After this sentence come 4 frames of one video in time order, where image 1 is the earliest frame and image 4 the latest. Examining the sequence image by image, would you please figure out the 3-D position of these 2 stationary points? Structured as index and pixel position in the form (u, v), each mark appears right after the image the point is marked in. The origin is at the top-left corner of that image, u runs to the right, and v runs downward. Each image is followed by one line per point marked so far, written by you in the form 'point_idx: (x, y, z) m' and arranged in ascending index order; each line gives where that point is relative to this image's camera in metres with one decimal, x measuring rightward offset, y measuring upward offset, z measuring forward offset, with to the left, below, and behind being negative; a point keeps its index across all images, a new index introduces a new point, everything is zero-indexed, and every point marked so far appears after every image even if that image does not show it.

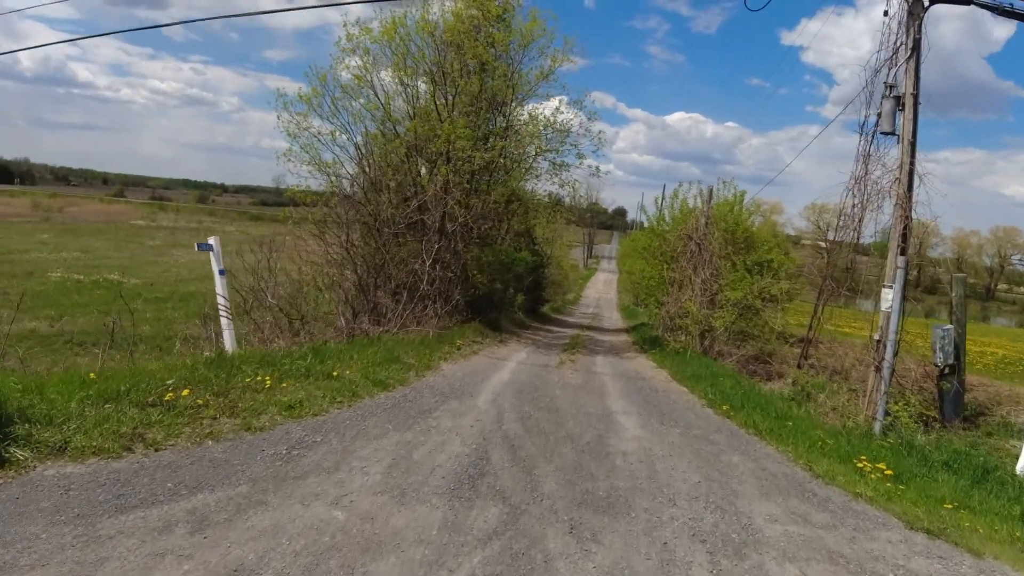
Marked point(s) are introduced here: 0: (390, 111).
0: (-3.2, +4.7, +17.1) m
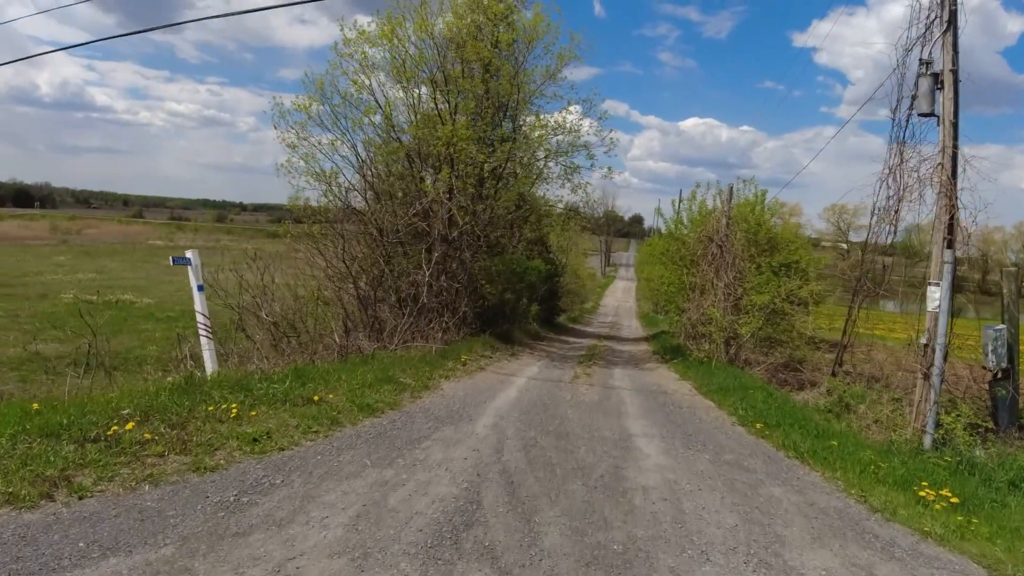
0: (-3.1, +4.4, +16.4) m
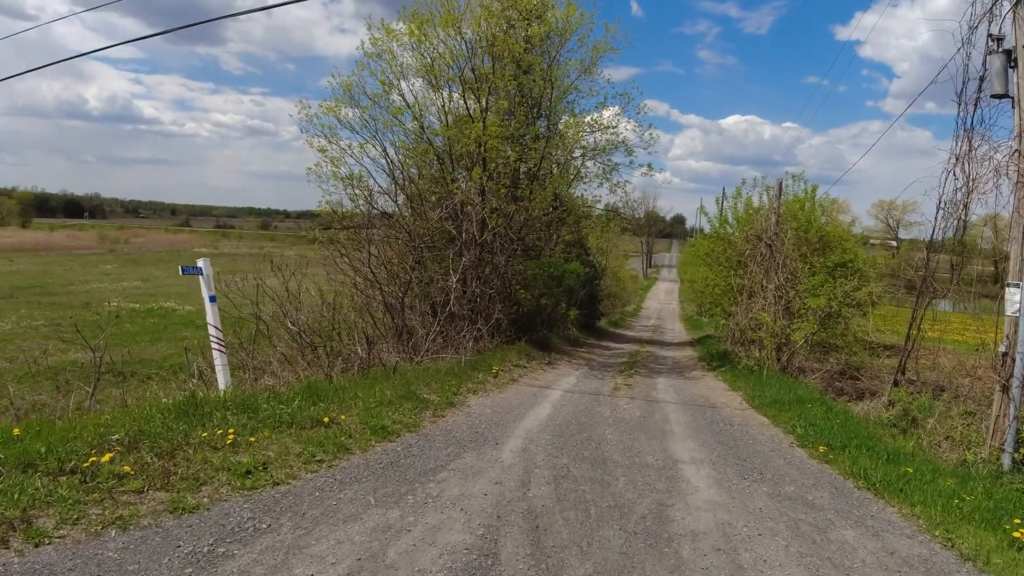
0: (-2.3, +4.2, +15.8) m
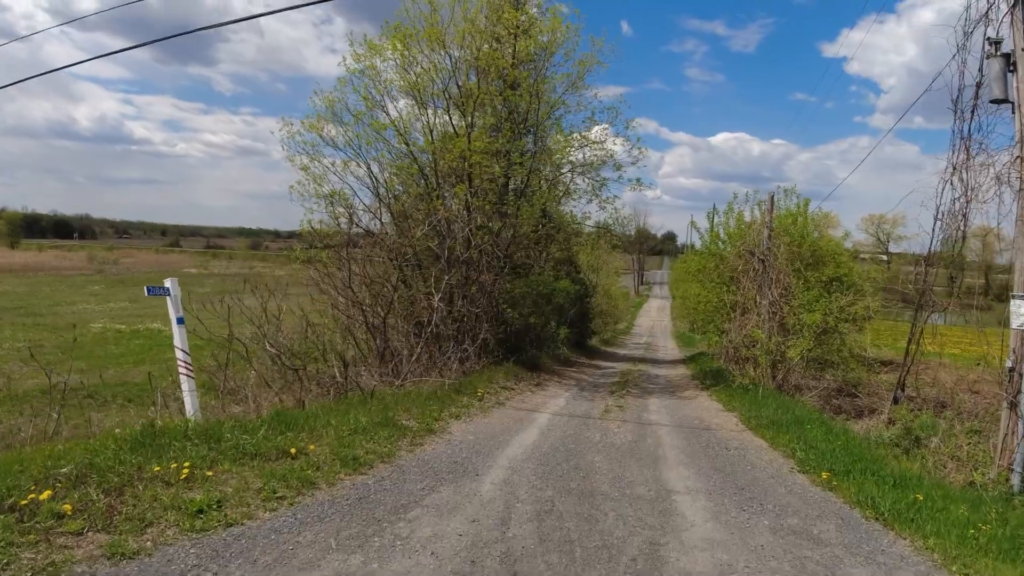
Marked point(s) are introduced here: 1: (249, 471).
0: (-2.6, +3.7, +15.5) m
1: (-2.3, -1.6, +5.6) m
